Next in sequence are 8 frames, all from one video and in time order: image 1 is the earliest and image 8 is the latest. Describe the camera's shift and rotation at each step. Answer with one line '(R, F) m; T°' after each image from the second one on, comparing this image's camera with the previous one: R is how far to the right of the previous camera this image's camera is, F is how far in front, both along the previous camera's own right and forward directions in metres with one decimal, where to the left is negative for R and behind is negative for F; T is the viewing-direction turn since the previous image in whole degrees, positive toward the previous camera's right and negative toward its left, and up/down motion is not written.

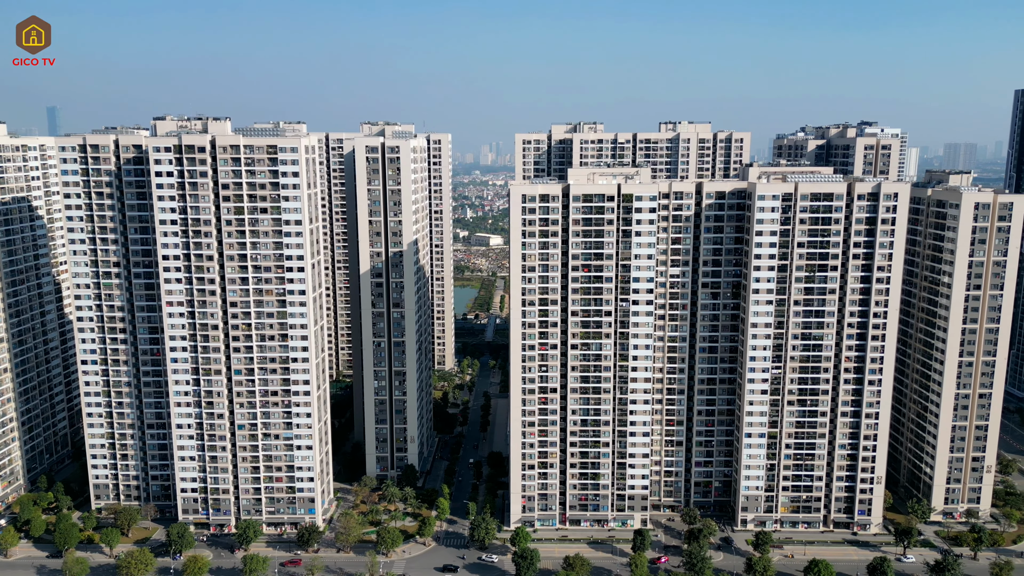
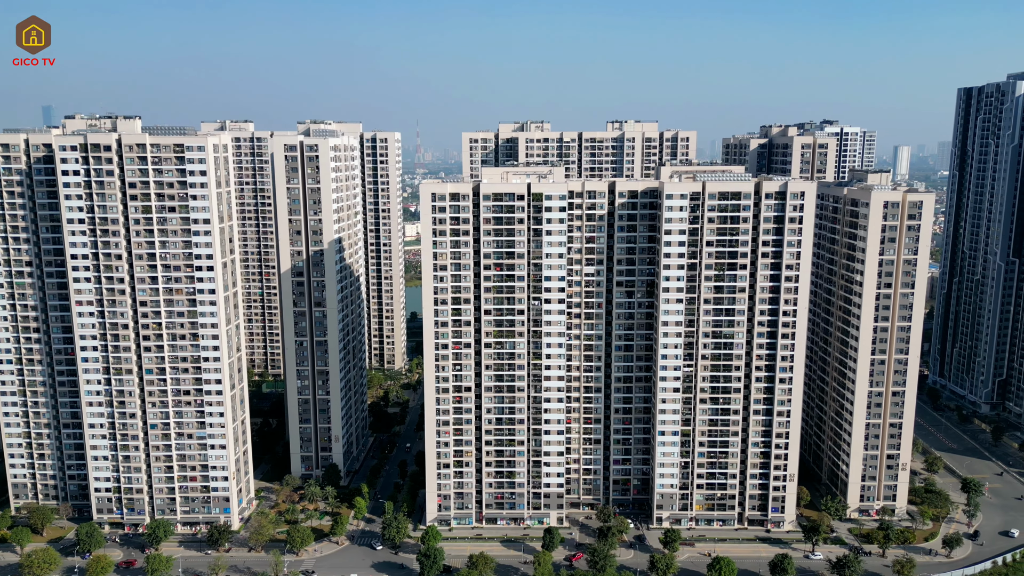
(+11.3, -0.1) m; 0°
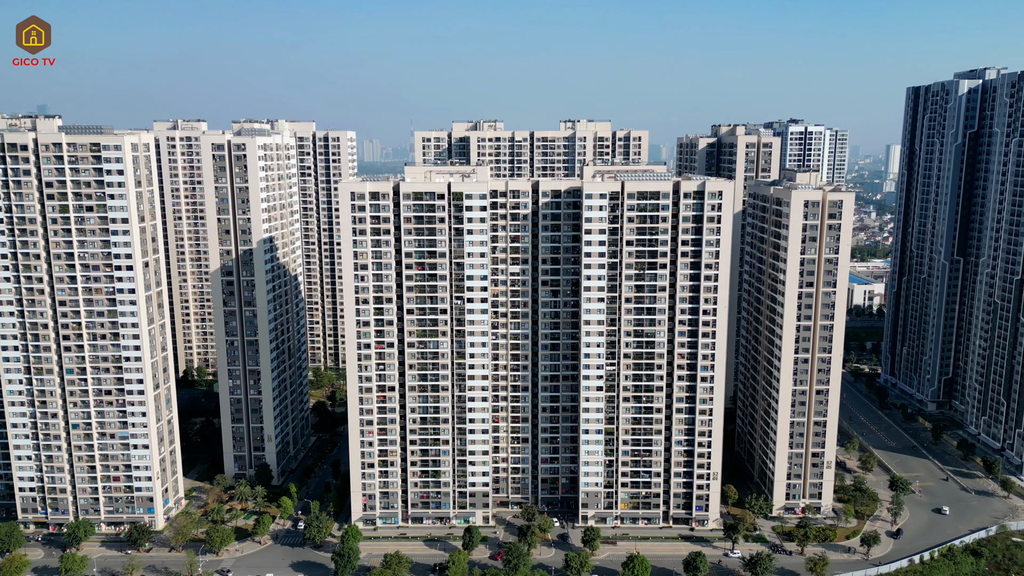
(+10.0, -0.1) m; 0°
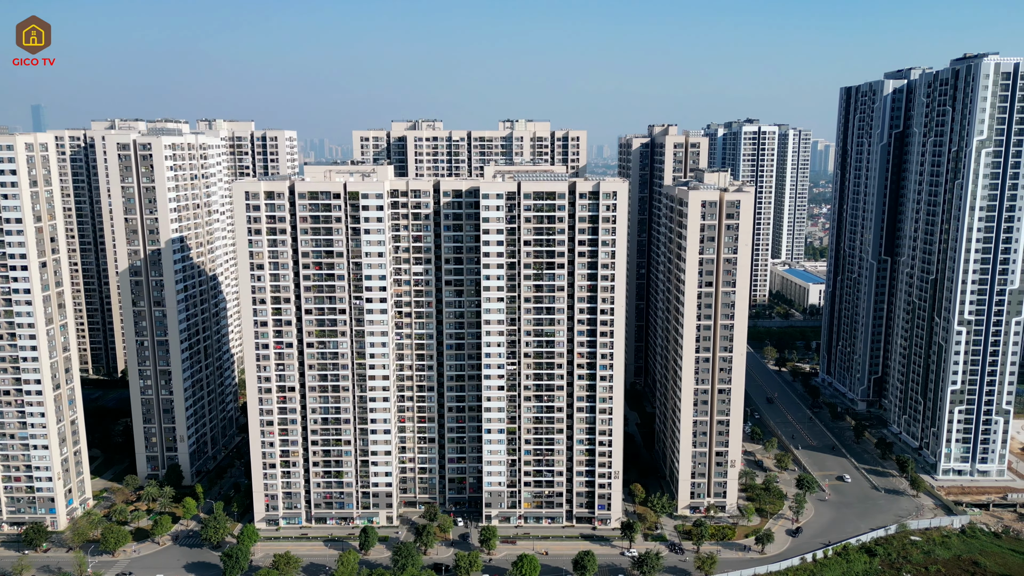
(+12.8, -0.1) m; 0°
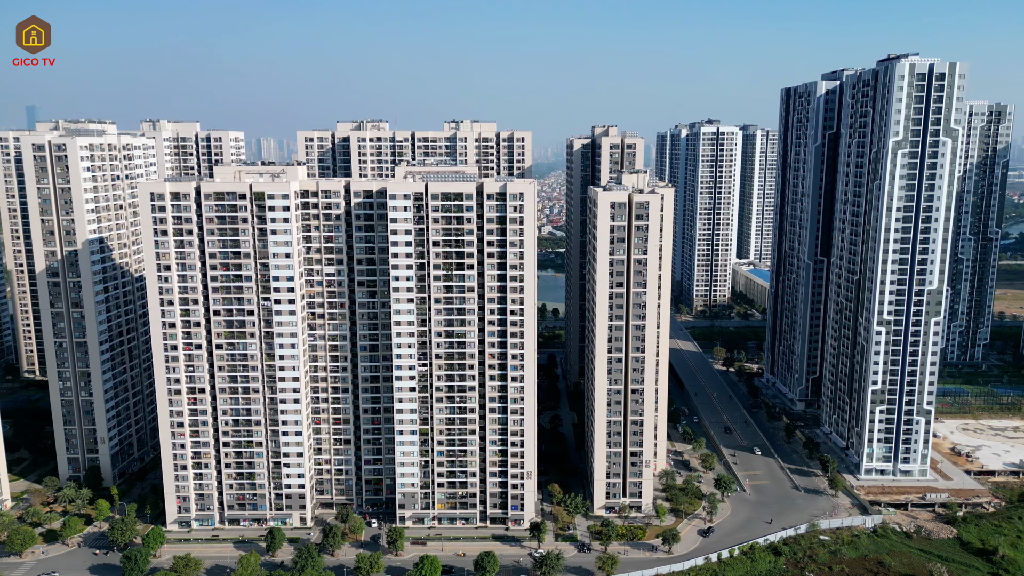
(+11.5, -0.1) m; 0°
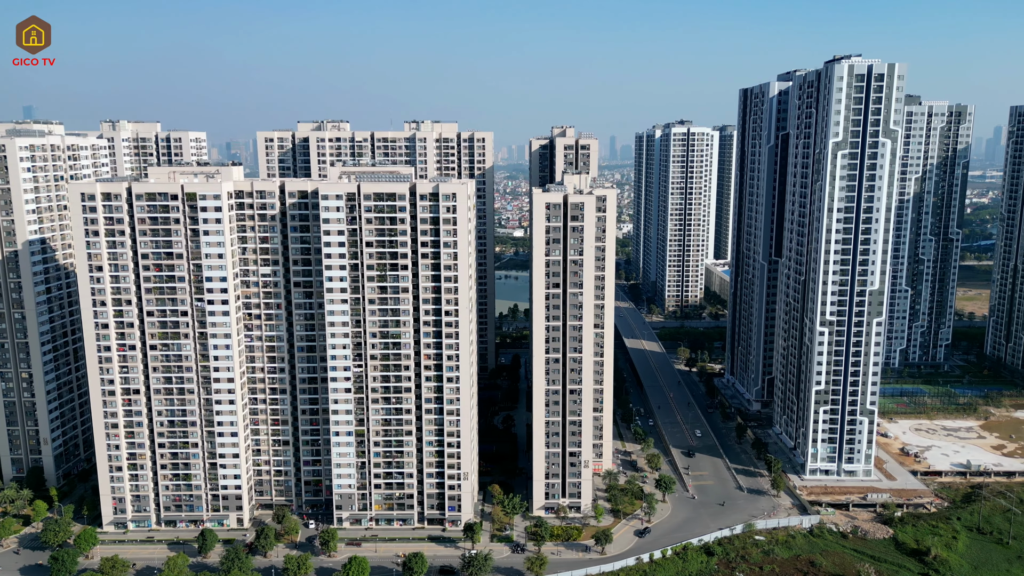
(+8.4, 0.0) m; 0°
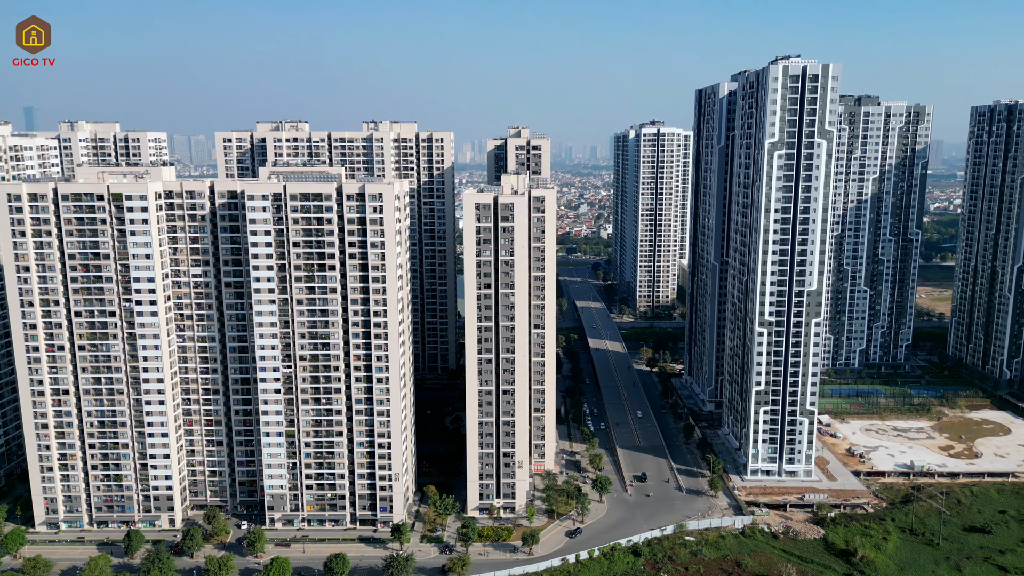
(+9.4, 0.0) m; 0°
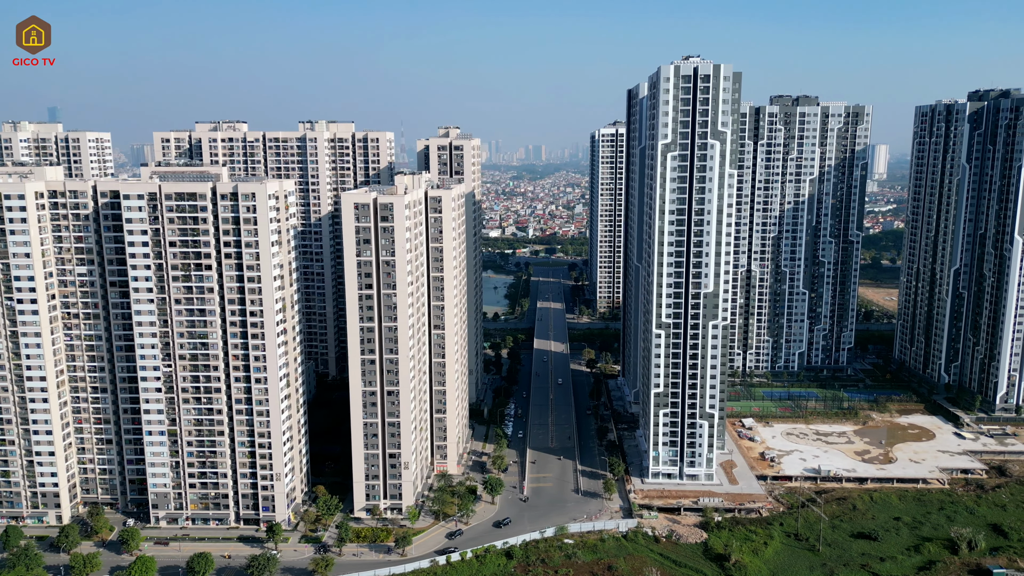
(+18.3, +0.4) m; -1°
